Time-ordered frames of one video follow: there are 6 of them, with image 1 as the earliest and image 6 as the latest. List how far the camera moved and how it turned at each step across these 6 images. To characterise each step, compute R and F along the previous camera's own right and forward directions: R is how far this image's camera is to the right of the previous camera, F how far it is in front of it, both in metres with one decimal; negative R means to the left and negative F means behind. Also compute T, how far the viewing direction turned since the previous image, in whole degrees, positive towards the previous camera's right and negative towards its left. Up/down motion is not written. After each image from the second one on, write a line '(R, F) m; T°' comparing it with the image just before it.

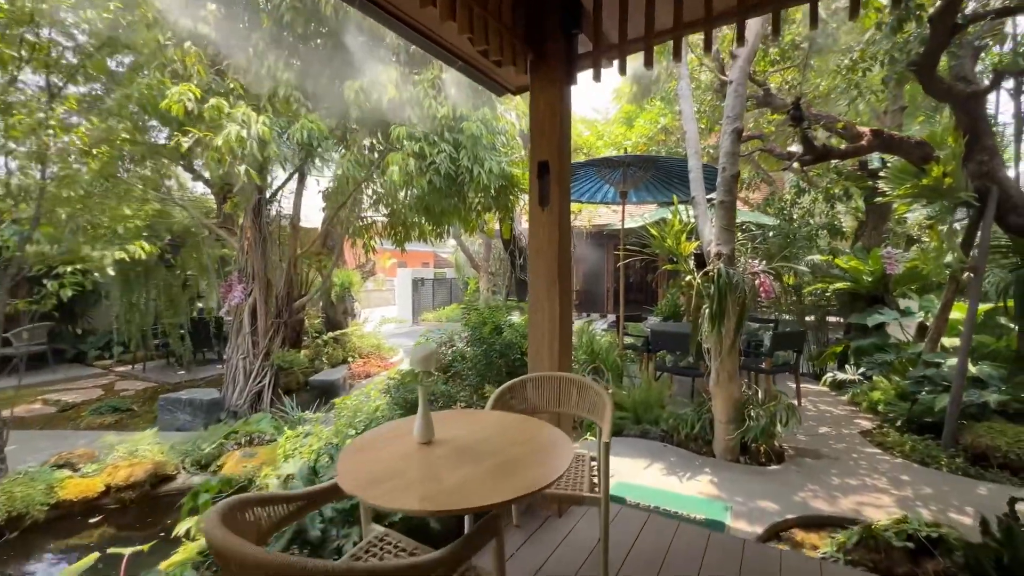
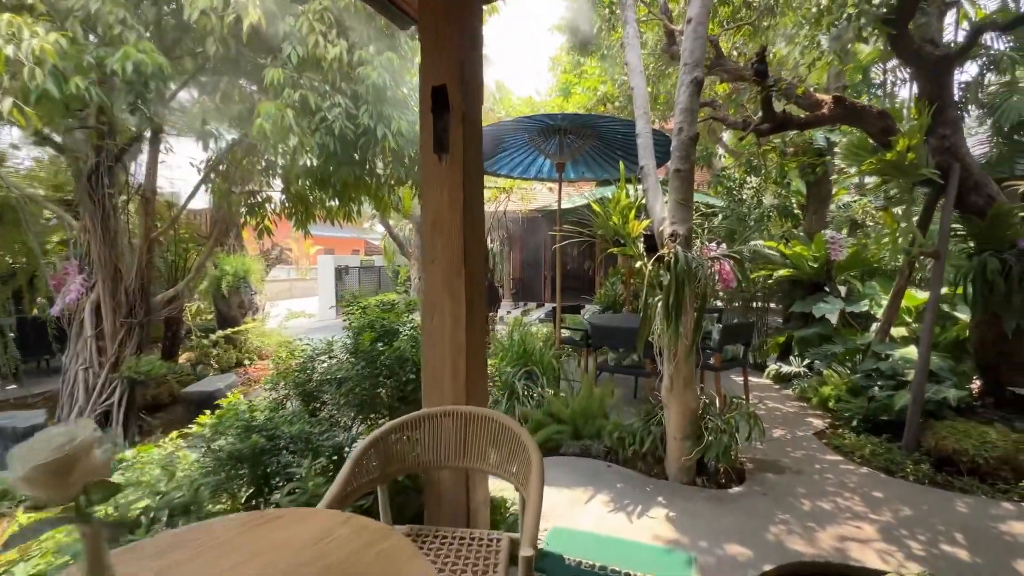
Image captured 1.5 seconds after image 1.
(+0.2, +0.7) m; +8°
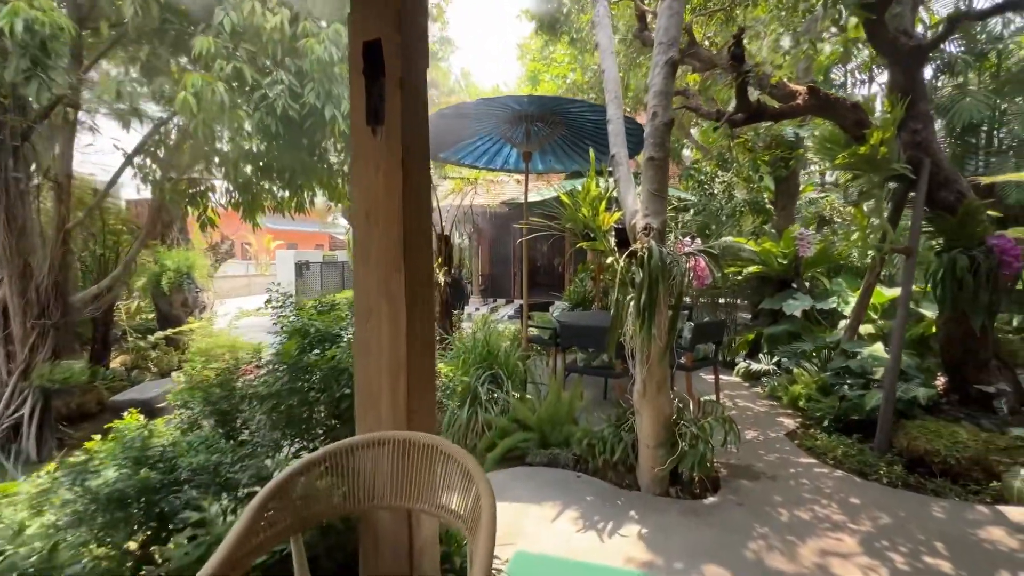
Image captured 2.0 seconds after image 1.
(+0.1, +0.2) m; +4°
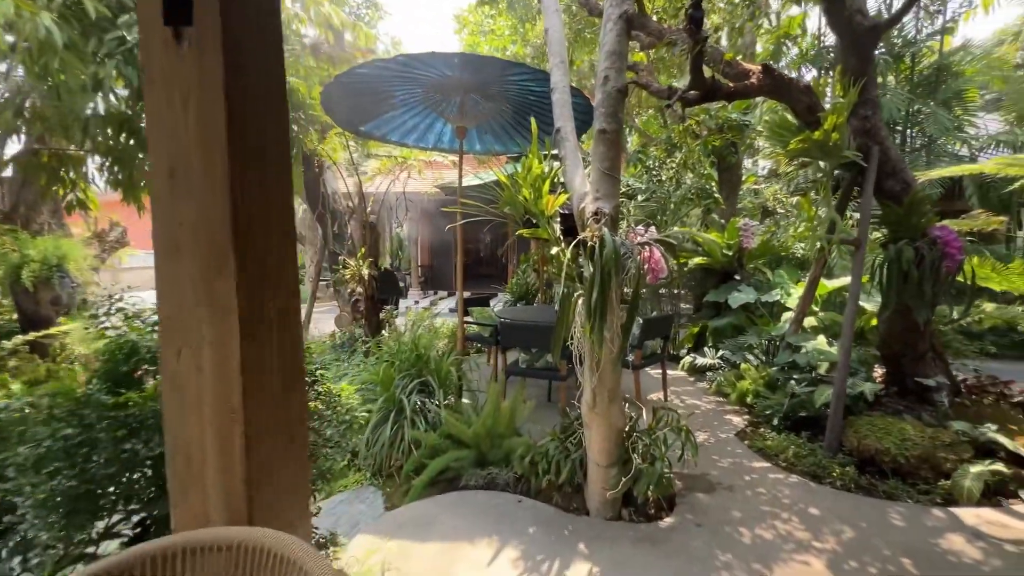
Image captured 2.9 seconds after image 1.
(+0.1, +0.4) m; +7°
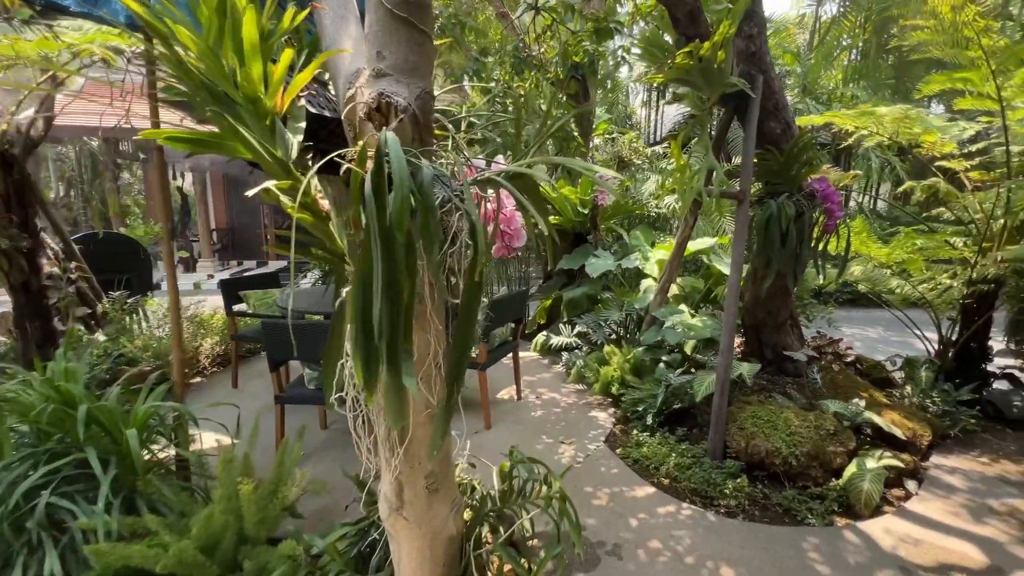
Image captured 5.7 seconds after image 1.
(+0.3, +1.0) m; +19°
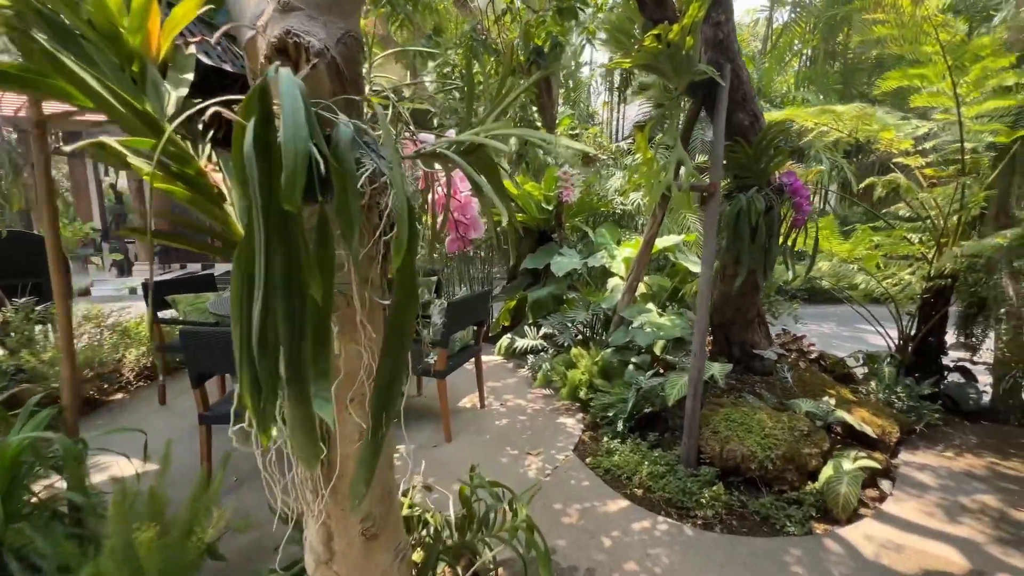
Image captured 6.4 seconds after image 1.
(0.0, +0.2) m; +4°
